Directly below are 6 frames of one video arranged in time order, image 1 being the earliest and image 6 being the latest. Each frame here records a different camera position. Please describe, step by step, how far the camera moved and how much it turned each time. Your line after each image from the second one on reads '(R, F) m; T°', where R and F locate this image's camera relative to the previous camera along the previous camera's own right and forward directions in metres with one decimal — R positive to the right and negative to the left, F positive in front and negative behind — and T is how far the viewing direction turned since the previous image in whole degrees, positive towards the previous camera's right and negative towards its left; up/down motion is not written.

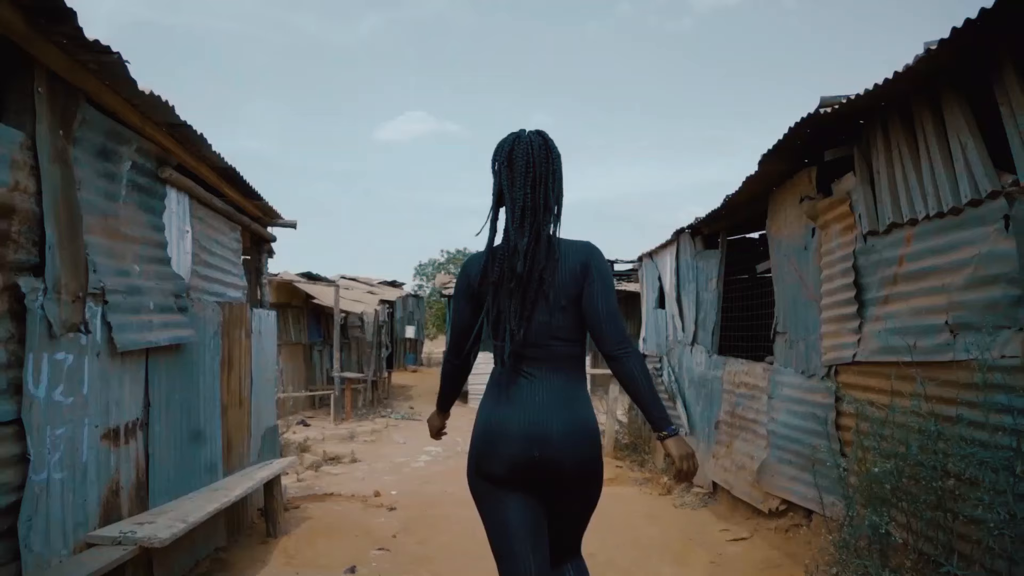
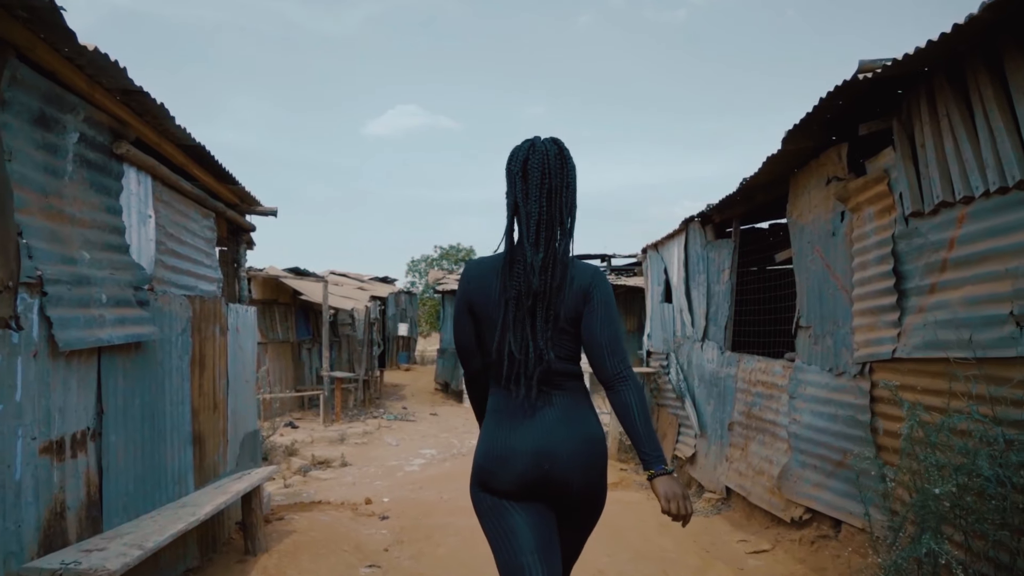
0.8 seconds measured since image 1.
(-0.1, +0.5) m; +1°
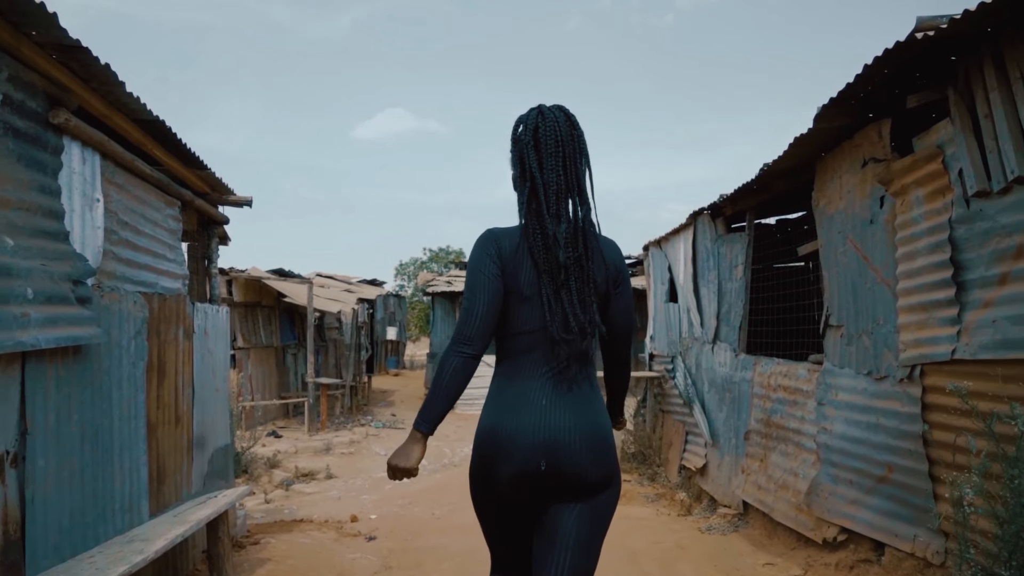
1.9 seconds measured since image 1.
(-0.1, +0.6) m; +1°
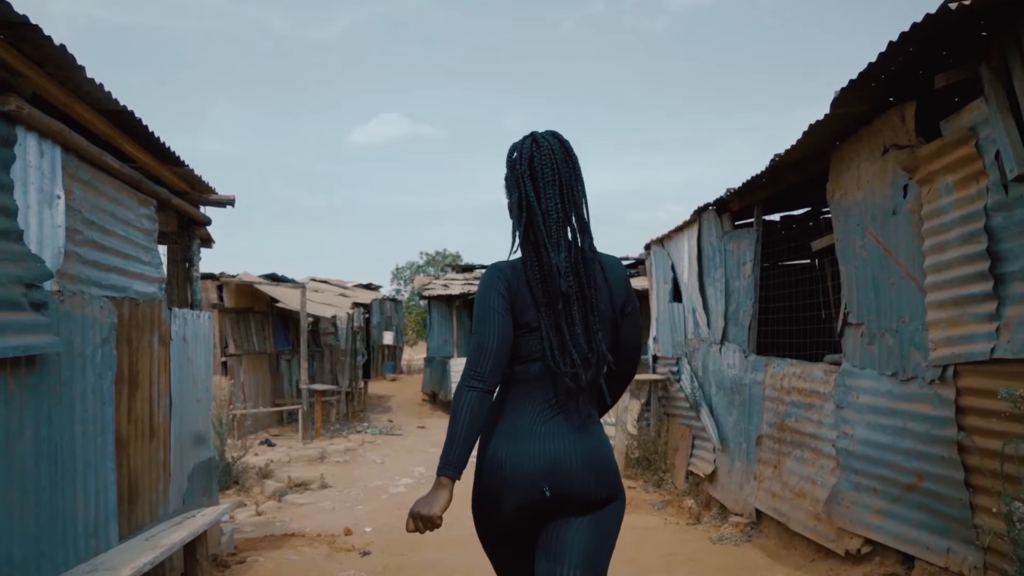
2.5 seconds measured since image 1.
(0.0, +0.3) m; 0°
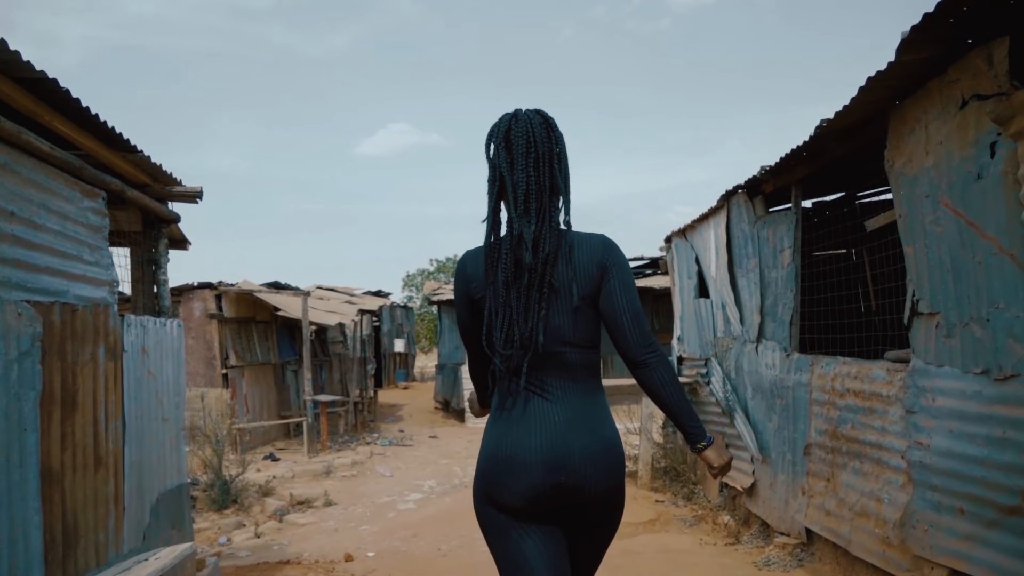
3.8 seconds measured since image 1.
(0.0, +0.7) m; -1°
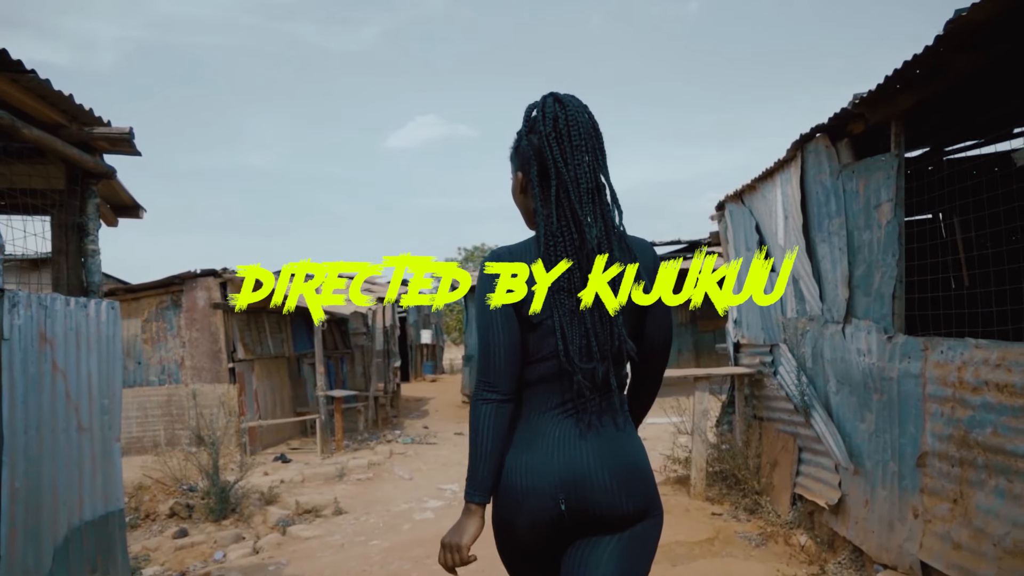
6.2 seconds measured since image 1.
(0.0, +1.2) m; -3°
